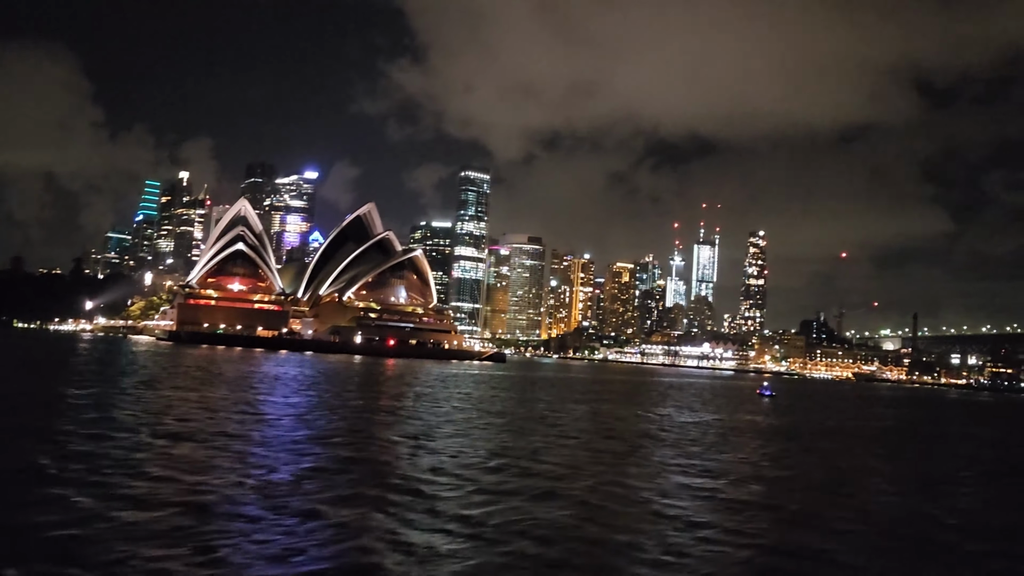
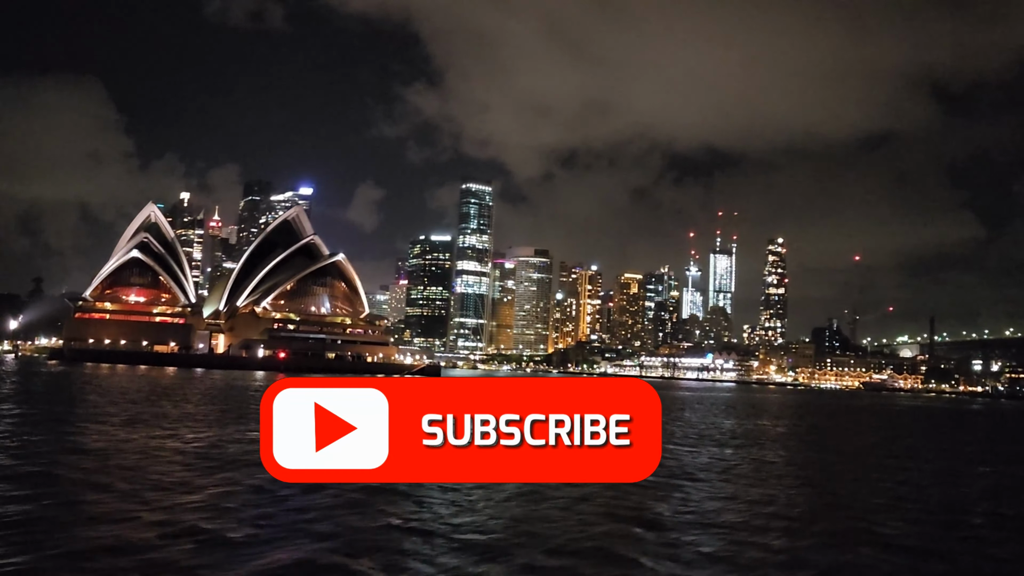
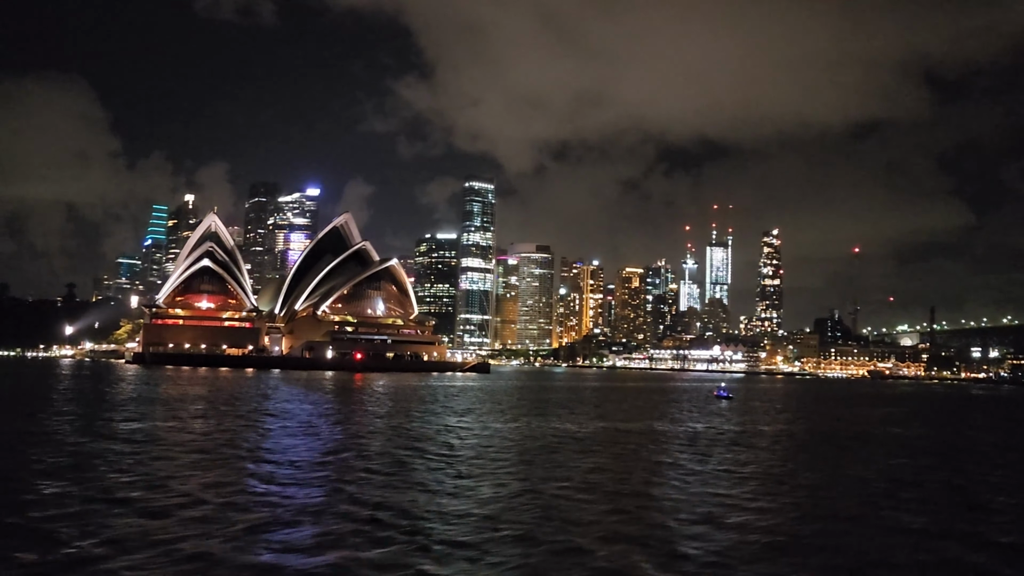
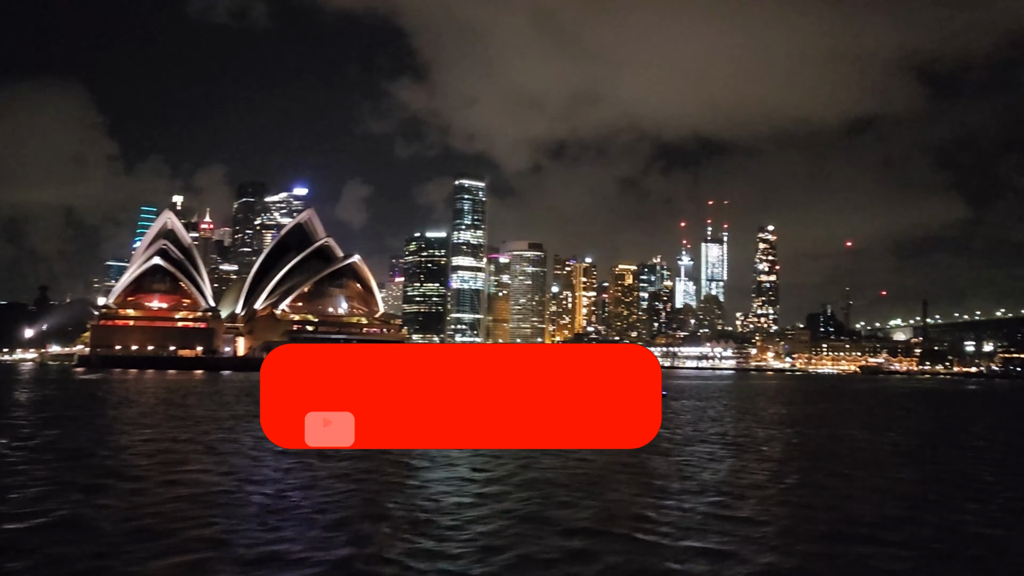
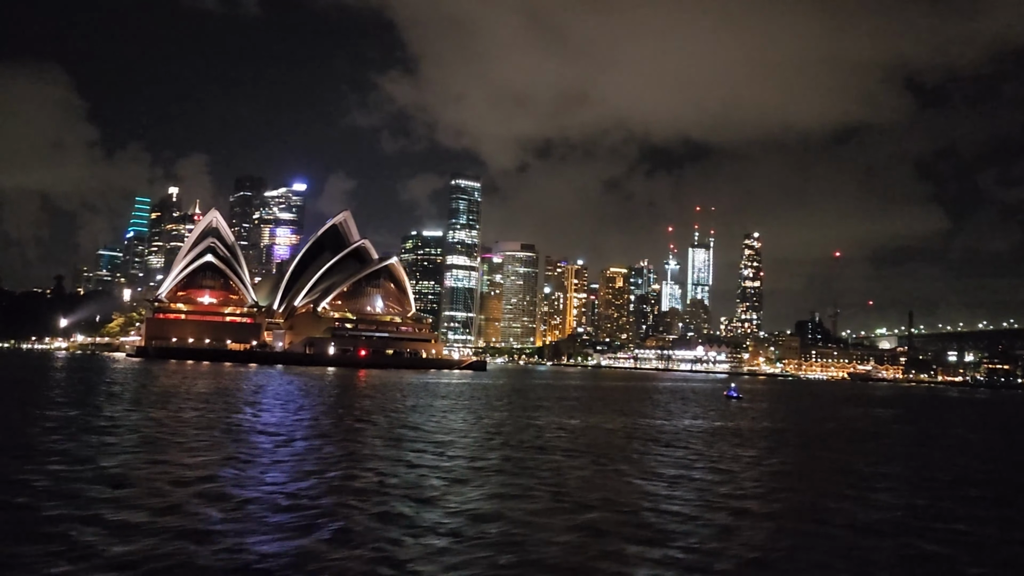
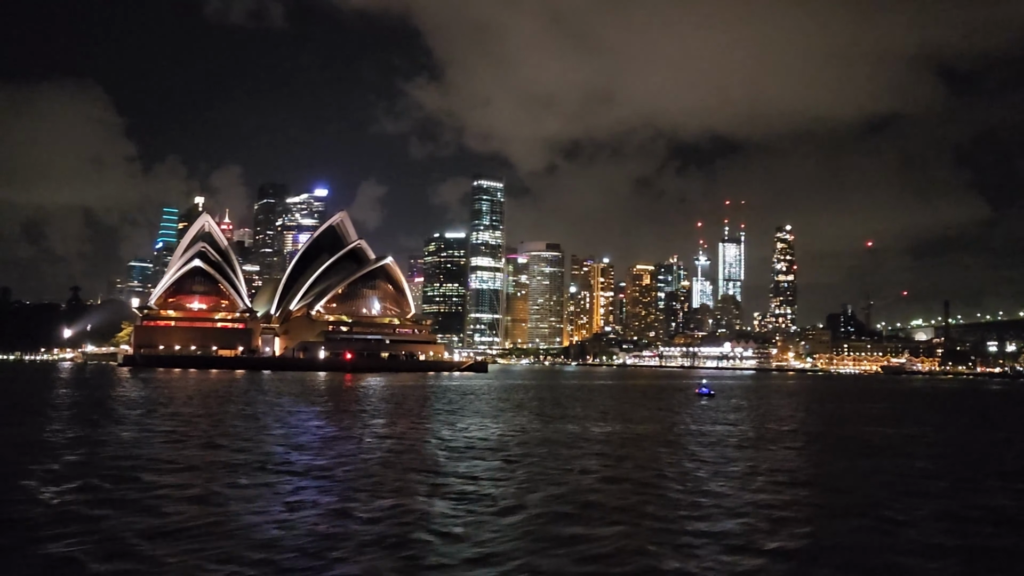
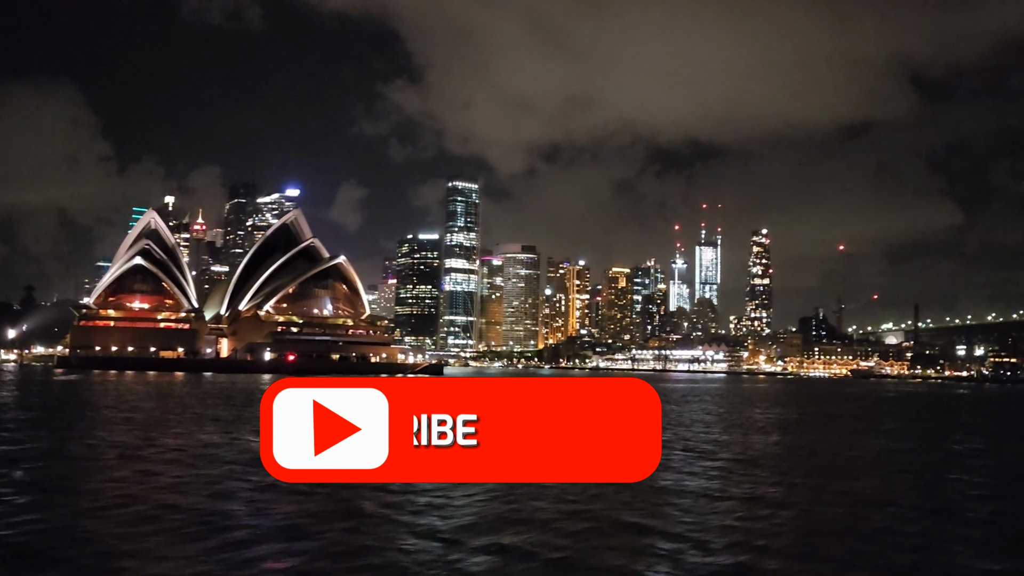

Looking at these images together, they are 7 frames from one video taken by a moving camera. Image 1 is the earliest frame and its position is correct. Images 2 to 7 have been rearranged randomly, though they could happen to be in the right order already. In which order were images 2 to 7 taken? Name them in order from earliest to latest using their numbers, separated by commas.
5, 3, 6, 4, 7, 2
